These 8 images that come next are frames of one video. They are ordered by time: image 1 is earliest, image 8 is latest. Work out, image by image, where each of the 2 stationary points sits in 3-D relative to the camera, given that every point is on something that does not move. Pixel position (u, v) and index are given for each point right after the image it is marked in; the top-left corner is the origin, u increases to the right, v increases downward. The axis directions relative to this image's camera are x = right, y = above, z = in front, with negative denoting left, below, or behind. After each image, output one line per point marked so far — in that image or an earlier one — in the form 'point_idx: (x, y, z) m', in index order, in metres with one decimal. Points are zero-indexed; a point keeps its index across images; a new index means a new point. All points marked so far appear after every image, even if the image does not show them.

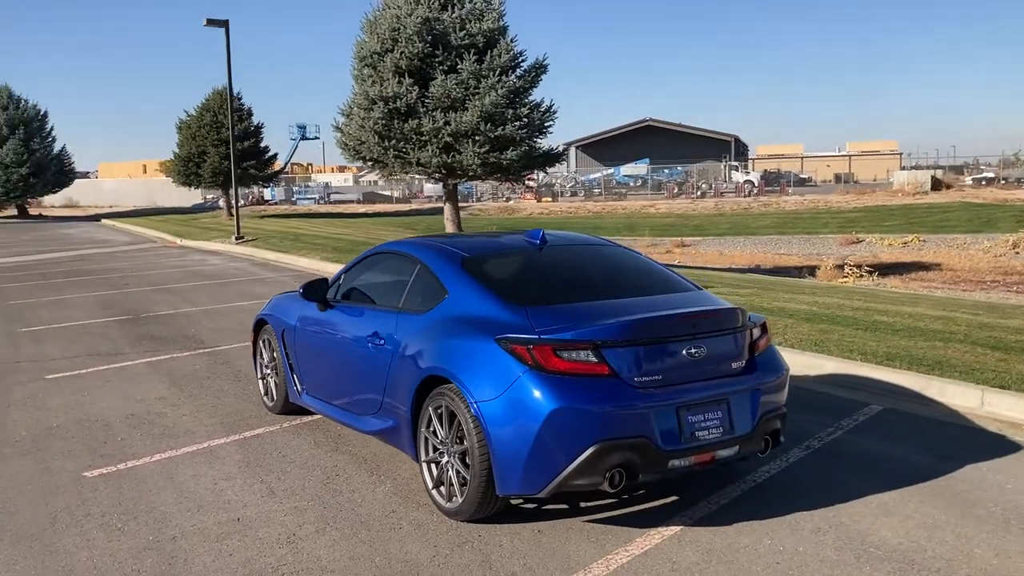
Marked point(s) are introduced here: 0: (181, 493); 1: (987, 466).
0: (-1.8, -1.1, +5.1) m
1: (+2.6, -1.0, +5.3) m
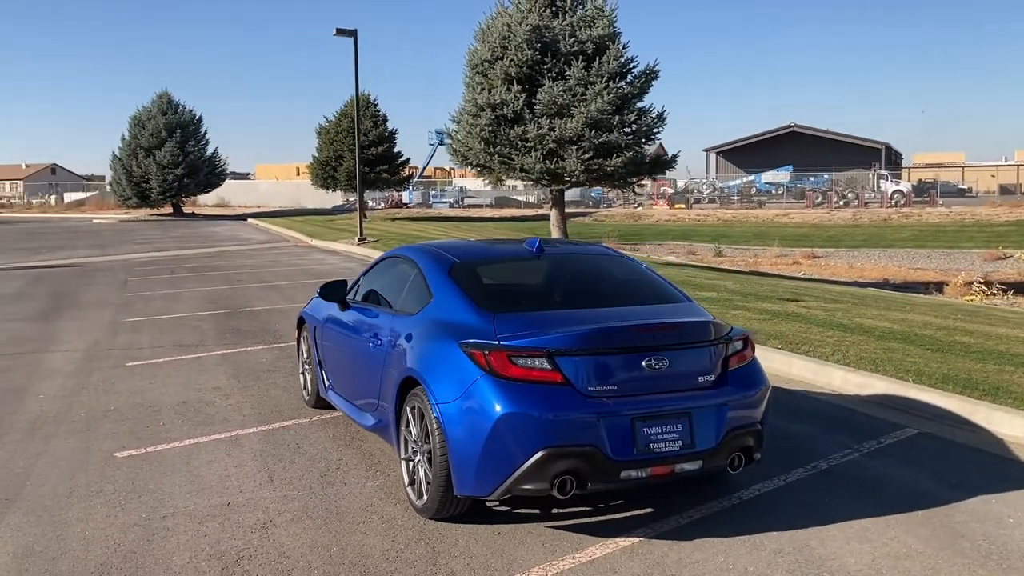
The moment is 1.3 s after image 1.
0: (-1.8, -1.1, +5.5) m
1: (+2.6, -1.1, +5.0) m
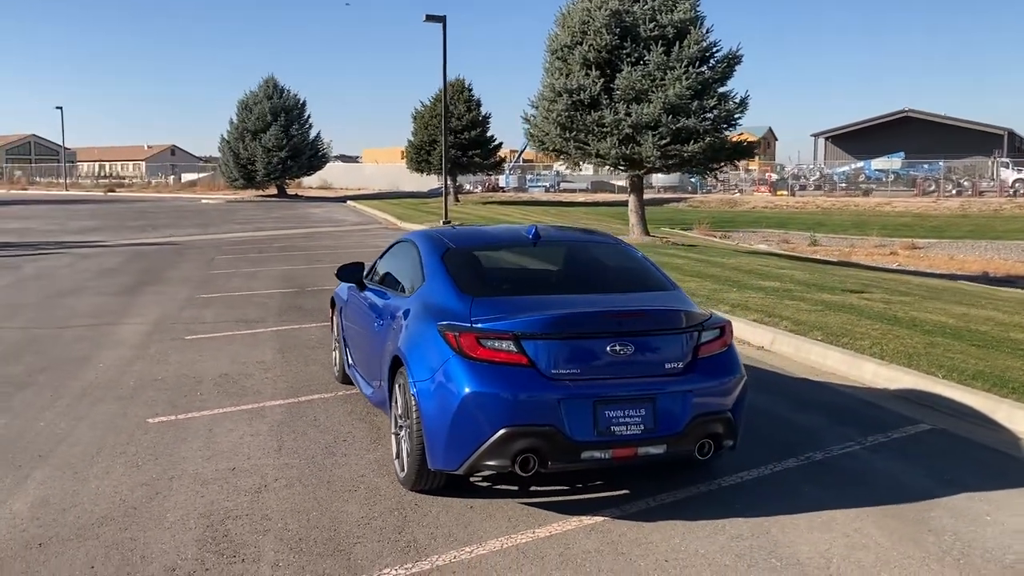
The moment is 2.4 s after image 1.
0: (-1.9, -0.9, +5.9) m
1: (+2.5, -1.1, +5.0) m
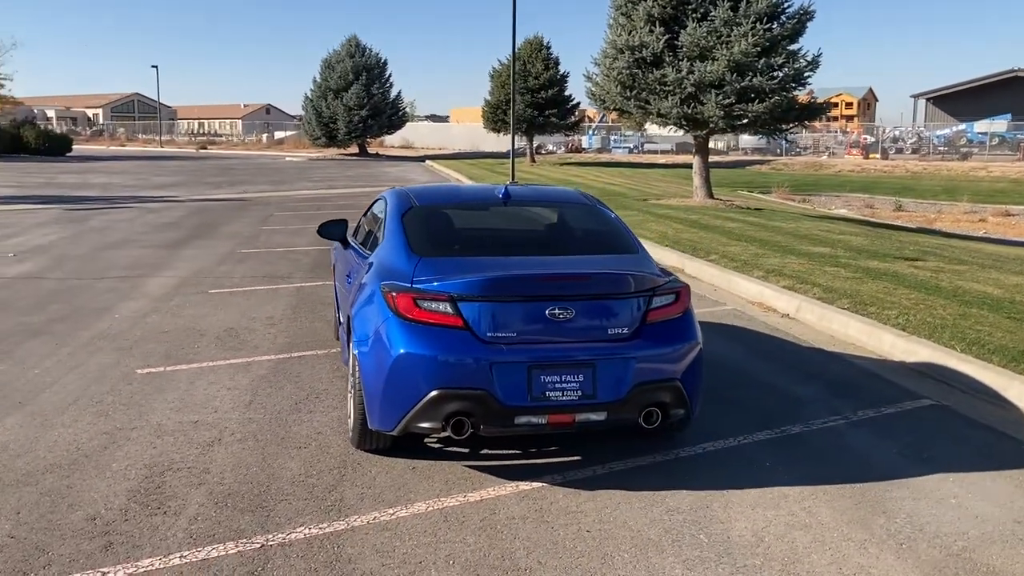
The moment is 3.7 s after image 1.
0: (-2.0, -0.7, +5.9) m
1: (+2.2, -0.9, +4.7) m
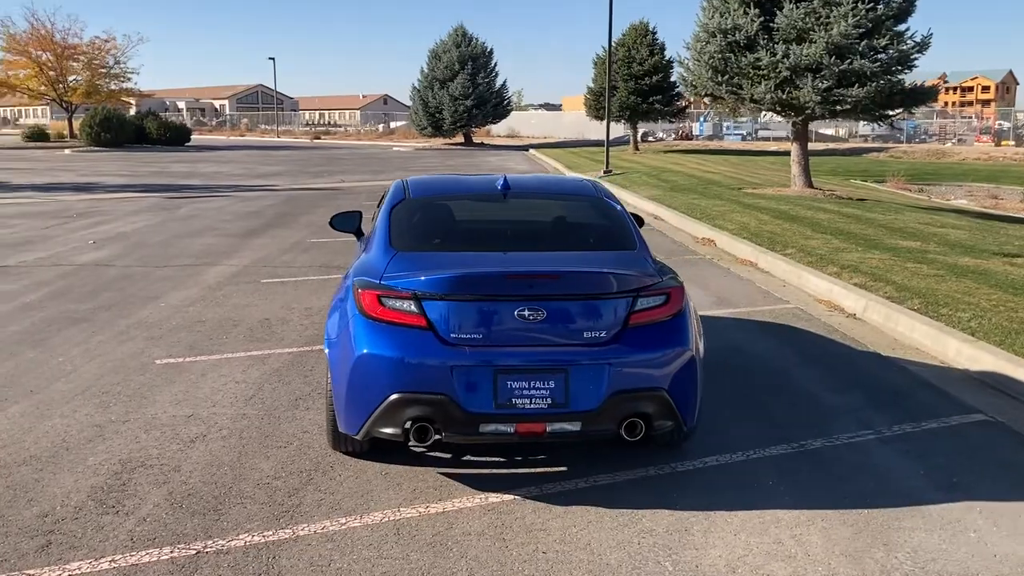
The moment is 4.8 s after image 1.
0: (-2.0, -0.6, +5.9) m
1: (+2.0, -1.0, +4.1) m
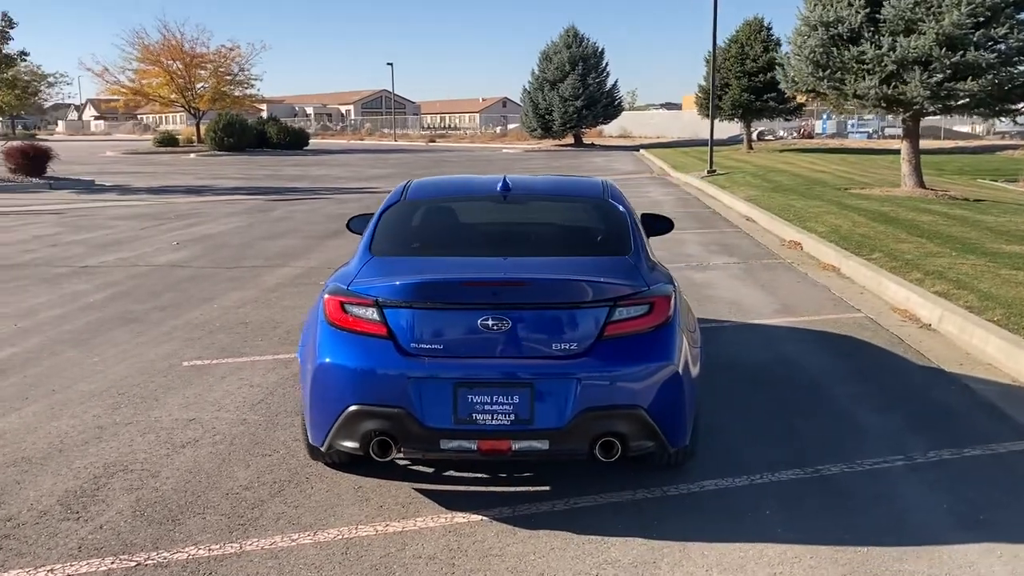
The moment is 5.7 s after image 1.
0: (-1.9, -0.6, +5.9) m
1: (+1.9, -1.0, +3.6) m
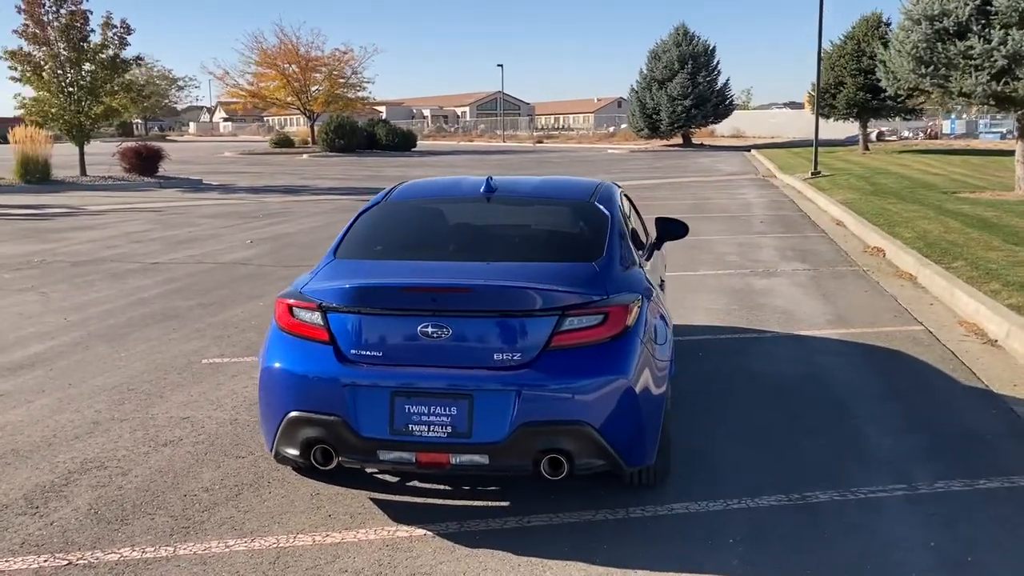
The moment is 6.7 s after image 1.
0: (-1.9, -0.6, +5.9) m
1: (+1.6, -1.1, +3.3) m
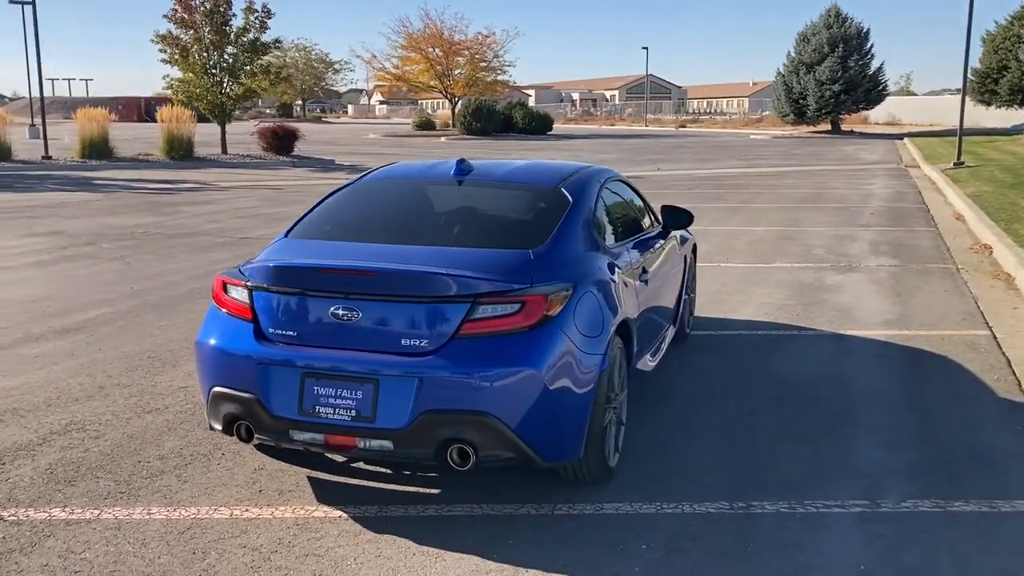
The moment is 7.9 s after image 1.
0: (-1.8, -0.5, +6.1) m
1: (+1.2, -1.1, +2.9) m
